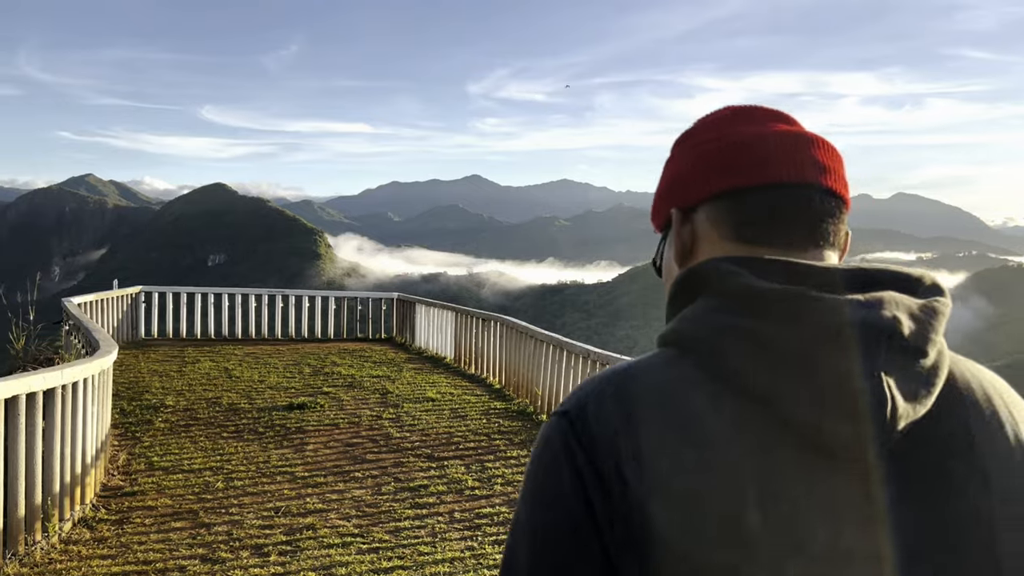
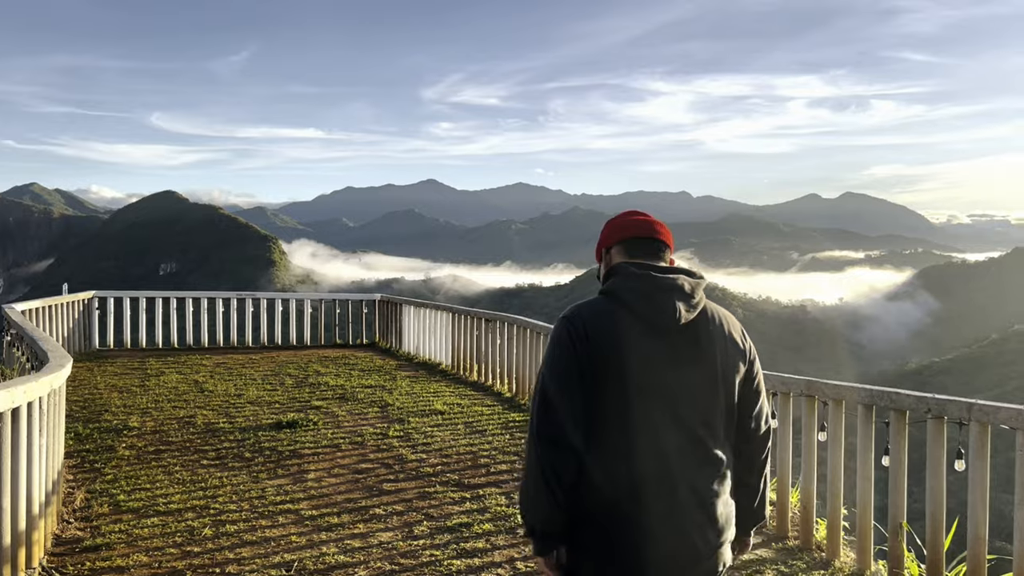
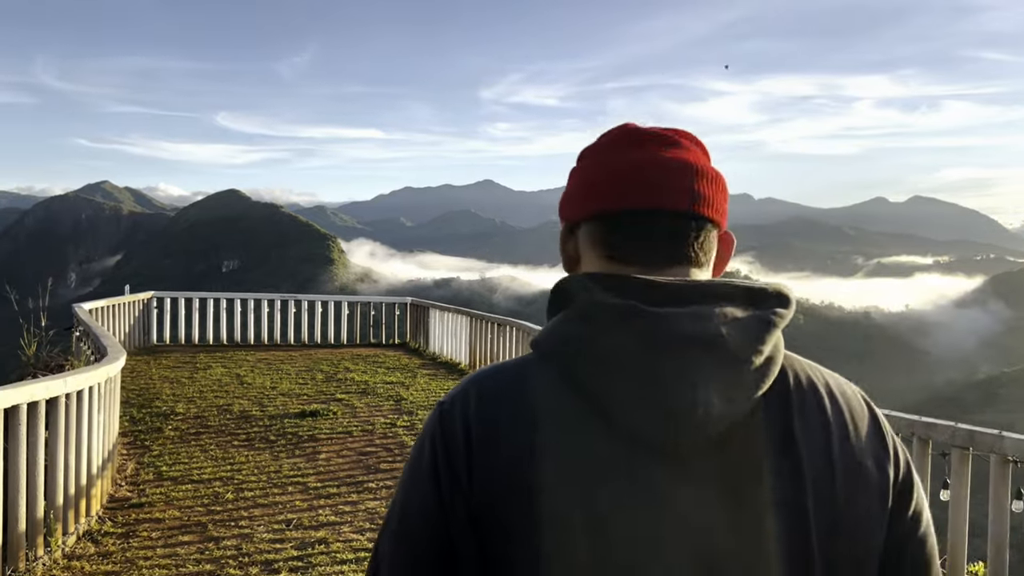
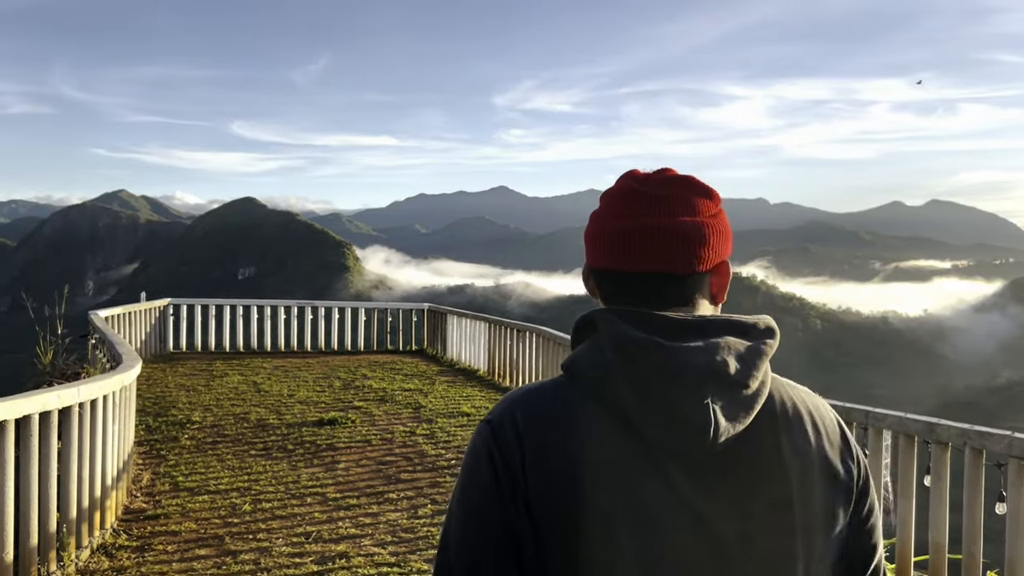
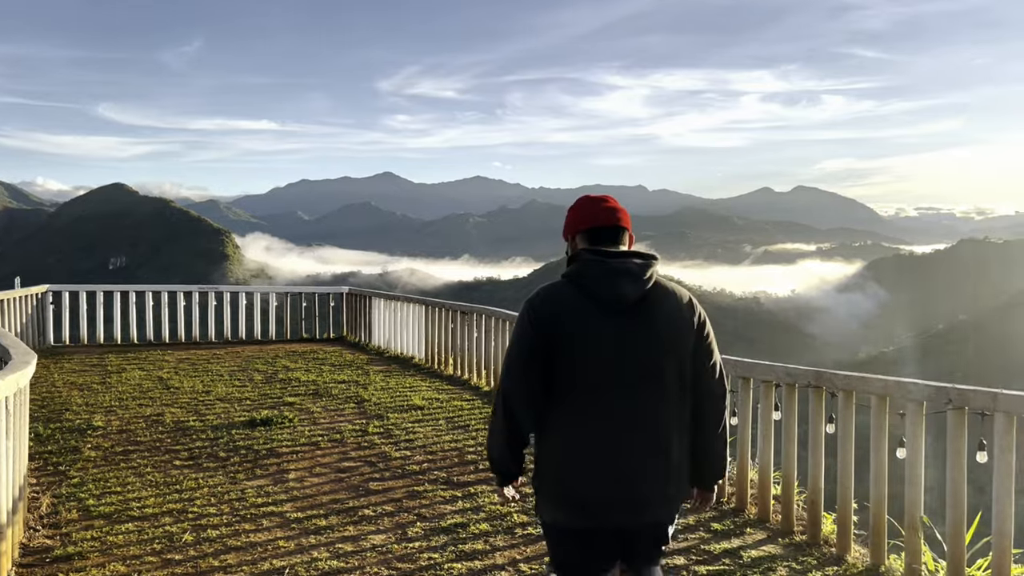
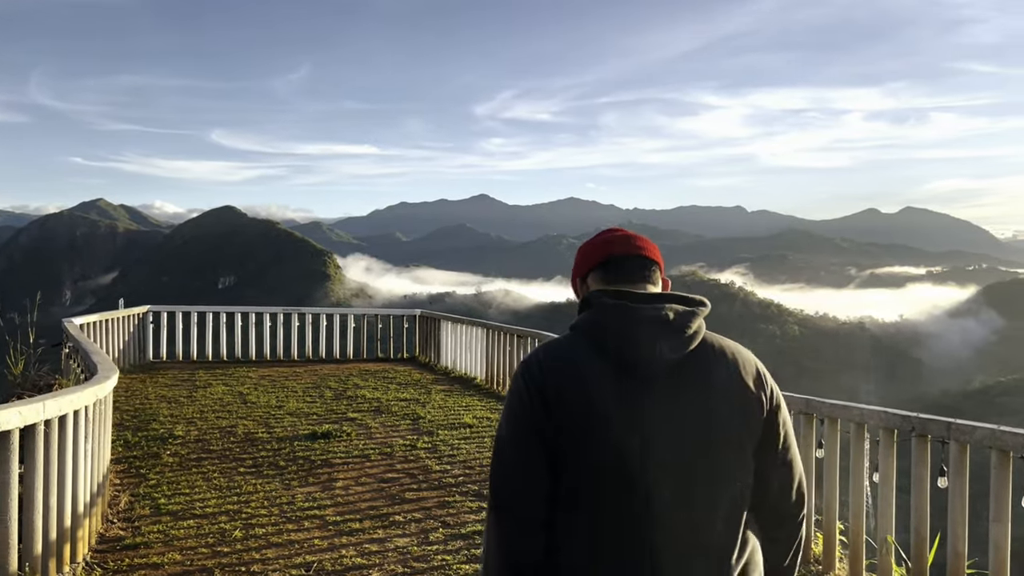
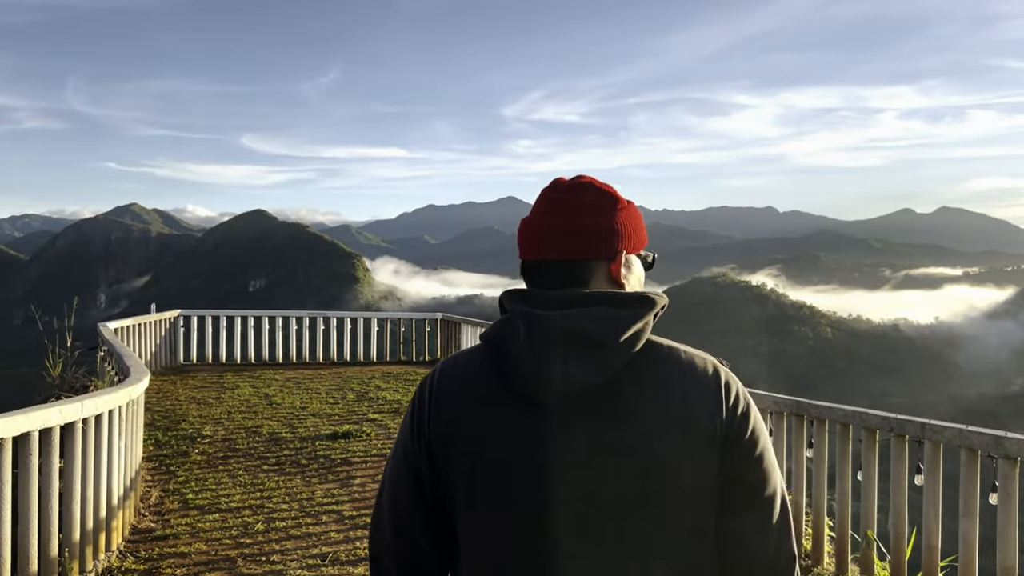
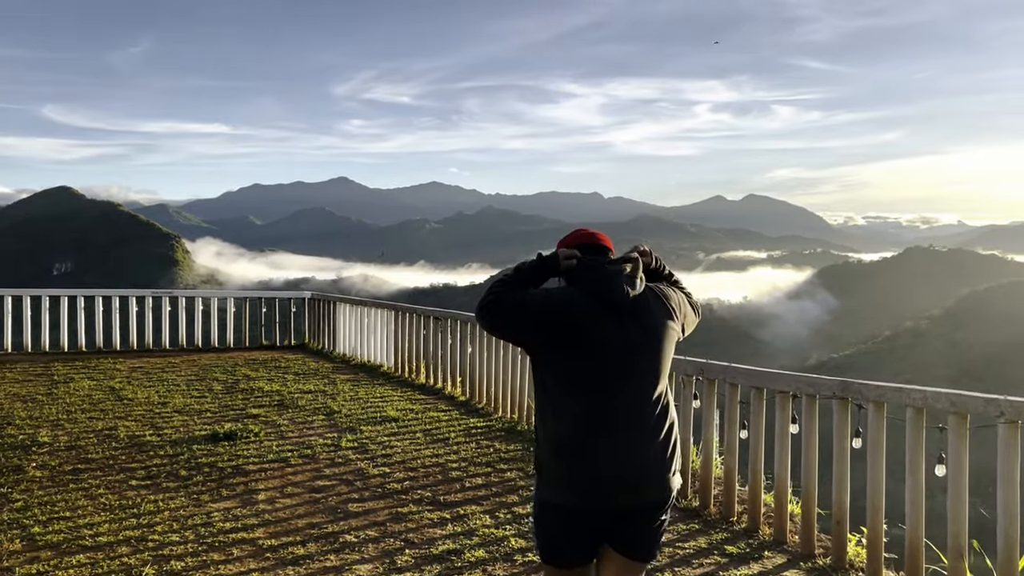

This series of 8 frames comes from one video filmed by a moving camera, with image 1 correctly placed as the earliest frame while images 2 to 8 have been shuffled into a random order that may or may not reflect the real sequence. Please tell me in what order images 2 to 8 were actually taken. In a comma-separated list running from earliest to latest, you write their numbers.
3, 4, 7, 6, 2, 5, 8
